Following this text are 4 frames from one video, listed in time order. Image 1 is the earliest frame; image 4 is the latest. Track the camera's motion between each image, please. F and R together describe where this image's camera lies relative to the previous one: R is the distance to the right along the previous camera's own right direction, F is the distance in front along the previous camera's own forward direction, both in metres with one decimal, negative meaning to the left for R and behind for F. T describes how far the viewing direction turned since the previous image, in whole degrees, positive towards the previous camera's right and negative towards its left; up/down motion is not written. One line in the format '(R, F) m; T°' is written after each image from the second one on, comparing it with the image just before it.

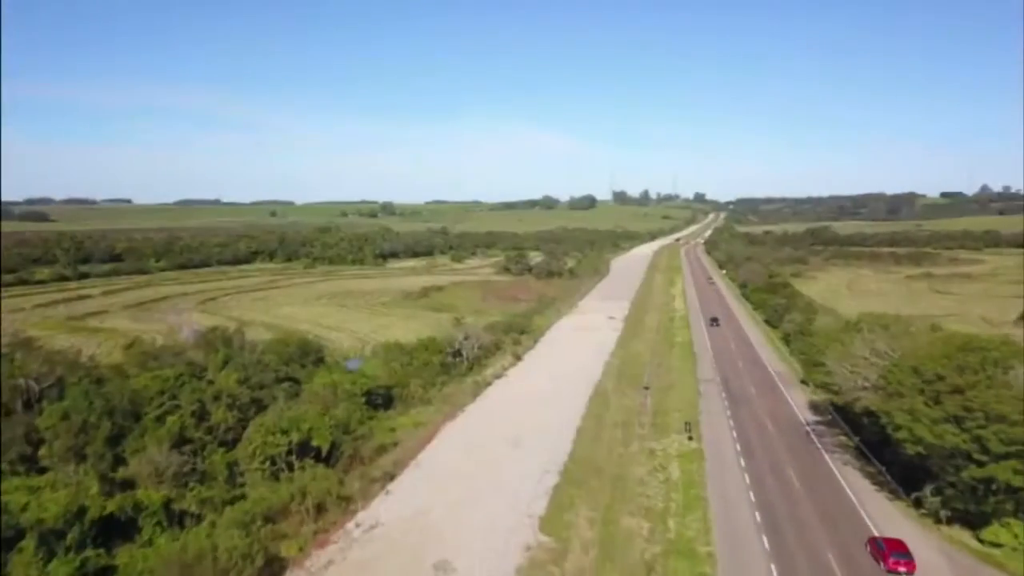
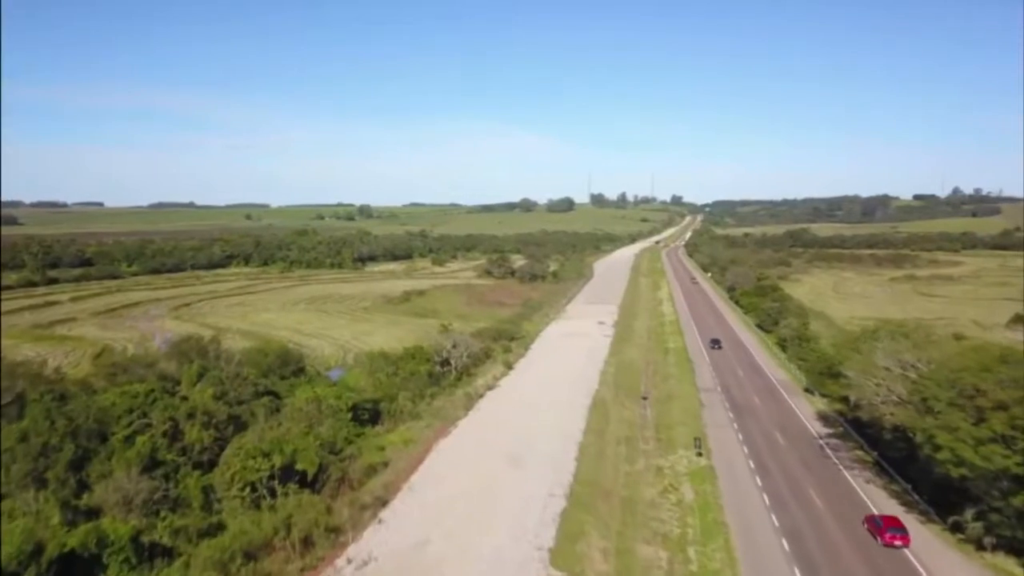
(-0.6, +1.7) m; +2°
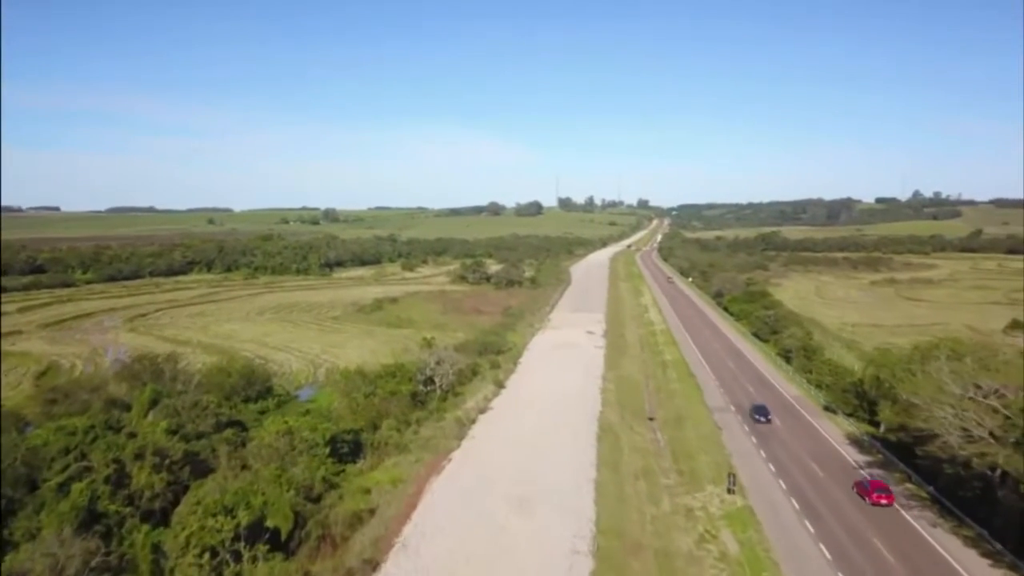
(-1.1, +3.3) m; +3°
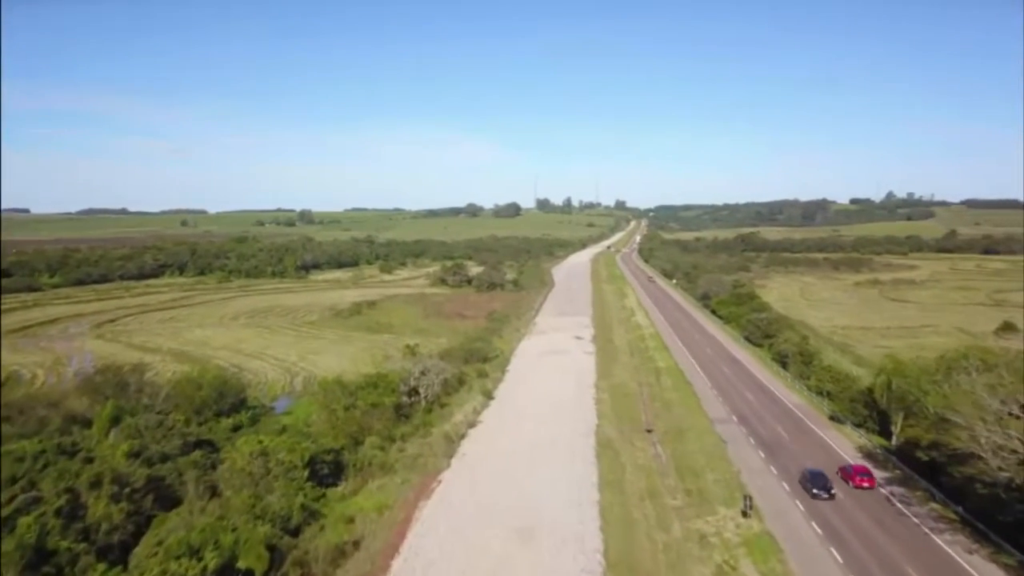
(-0.5, +1.8) m; +2°
